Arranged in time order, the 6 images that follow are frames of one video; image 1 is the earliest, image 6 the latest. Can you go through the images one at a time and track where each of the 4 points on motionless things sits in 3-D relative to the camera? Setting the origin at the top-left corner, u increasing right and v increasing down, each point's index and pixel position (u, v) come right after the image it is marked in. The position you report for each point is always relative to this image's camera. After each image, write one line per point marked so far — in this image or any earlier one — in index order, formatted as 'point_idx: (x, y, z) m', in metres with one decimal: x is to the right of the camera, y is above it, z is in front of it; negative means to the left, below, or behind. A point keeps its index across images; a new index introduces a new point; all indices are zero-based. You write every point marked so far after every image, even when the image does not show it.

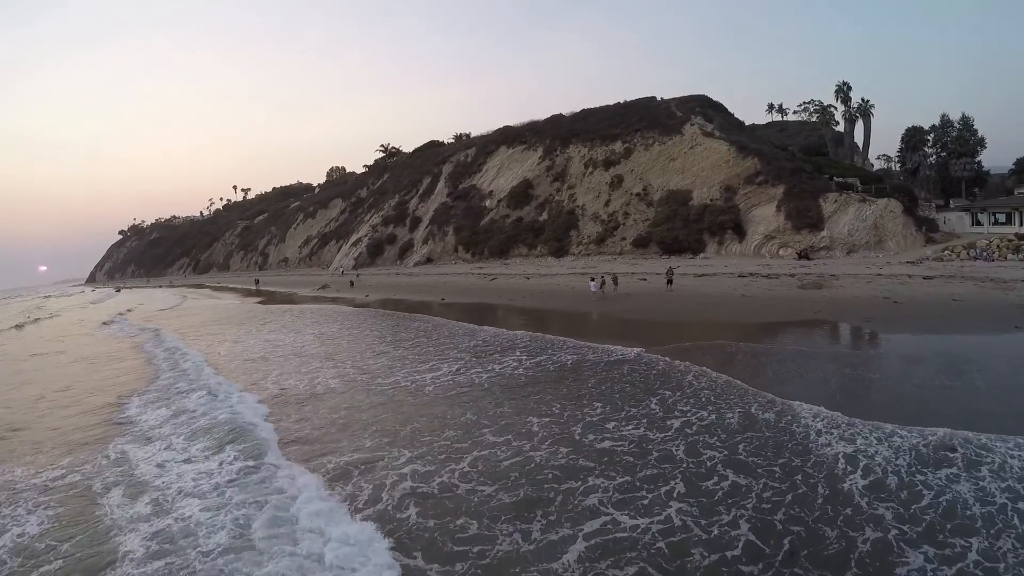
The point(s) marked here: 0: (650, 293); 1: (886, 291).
0: (+5.2, -0.2, +19.1) m
1: (+13.6, -0.1, +18.7) m
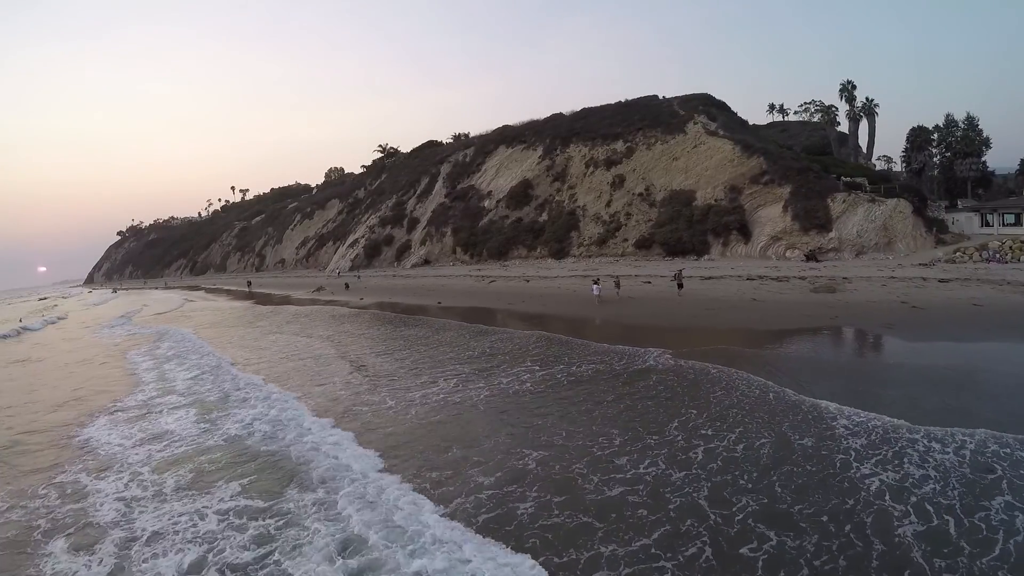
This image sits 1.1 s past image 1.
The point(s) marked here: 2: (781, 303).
0: (+5.2, -0.3, +18.3) m
1: (+13.5, -0.3, +17.9) m
2: (+8.6, -0.5, +16.4) m
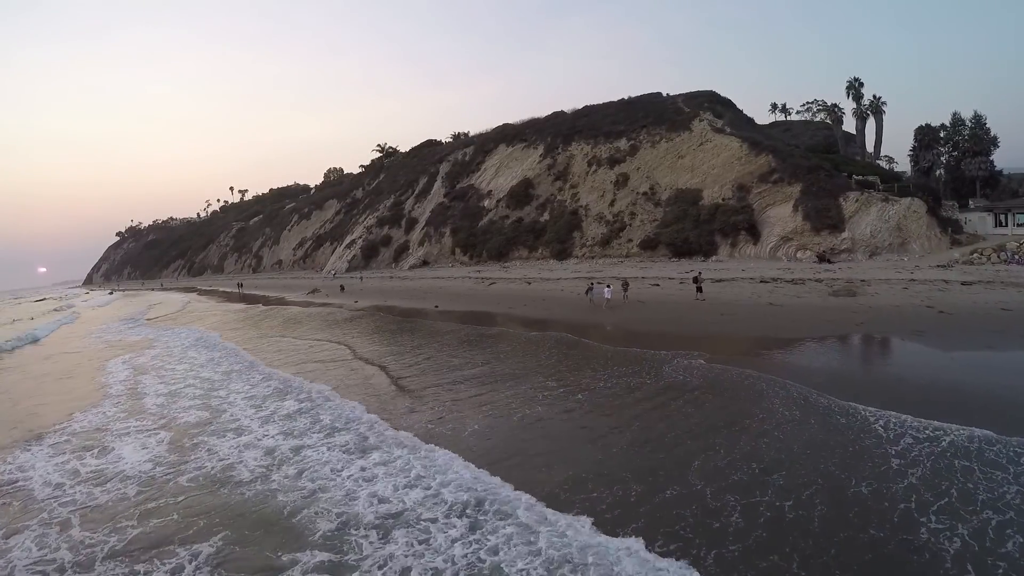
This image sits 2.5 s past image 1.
0: (+5.2, -0.4, +17.3) m
1: (+13.6, -0.4, +16.9) m
2: (+8.7, -0.6, +15.4) m
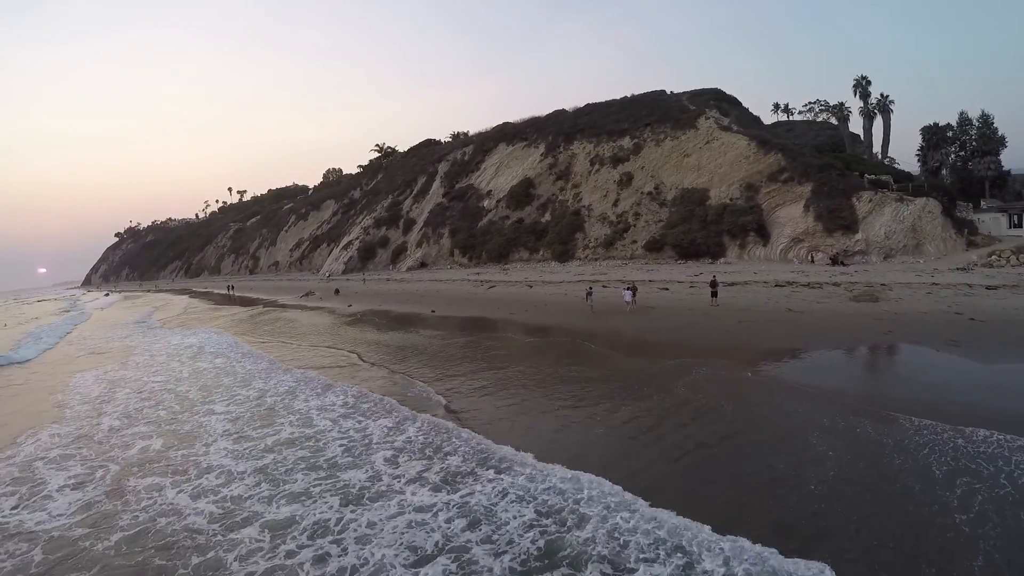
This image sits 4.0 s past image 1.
0: (+5.2, -0.6, +16.3) m
1: (+13.6, -0.5, +15.9) m
2: (+8.7, -0.8, +14.4) m
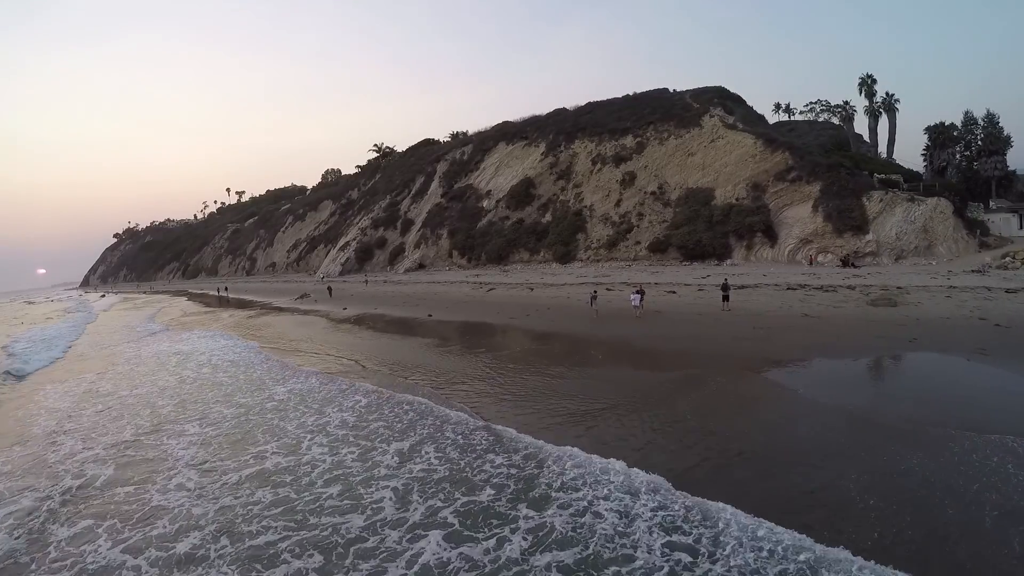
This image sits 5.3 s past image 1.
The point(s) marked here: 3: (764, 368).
0: (+5.2, -0.7, +15.5) m
1: (+13.6, -0.6, +15.1) m
2: (+8.7, -0.9, +13.7) m
3: (+5.4, -1.7, +10.8) m
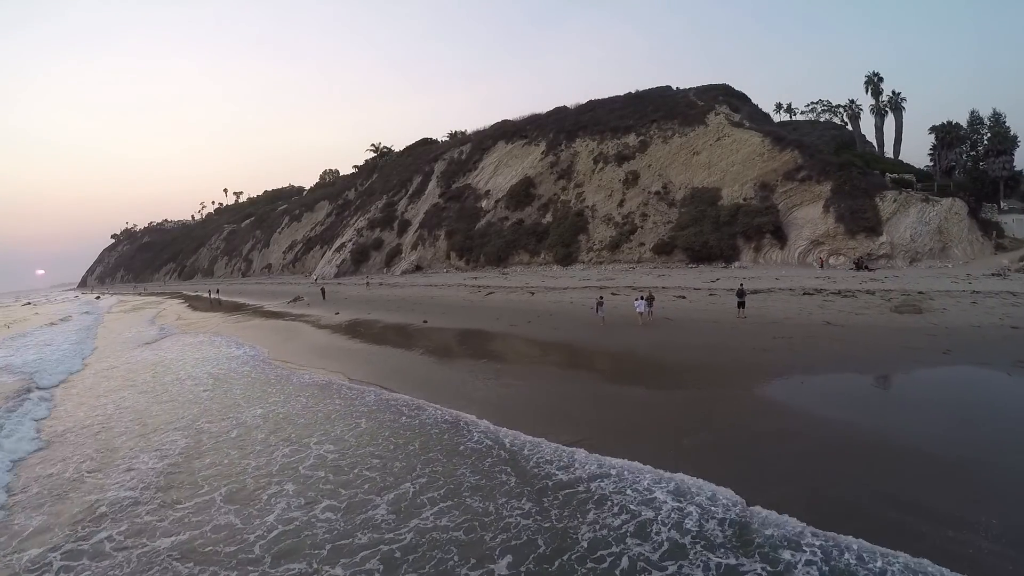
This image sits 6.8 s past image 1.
0: (+5.2, -0.8, +14.6) m
1: (+13.6, -0.8, +14.2) m
2: (+8.7, -1.0, +12.7) m
3: (+5.4, -1.8, +9.9) m
